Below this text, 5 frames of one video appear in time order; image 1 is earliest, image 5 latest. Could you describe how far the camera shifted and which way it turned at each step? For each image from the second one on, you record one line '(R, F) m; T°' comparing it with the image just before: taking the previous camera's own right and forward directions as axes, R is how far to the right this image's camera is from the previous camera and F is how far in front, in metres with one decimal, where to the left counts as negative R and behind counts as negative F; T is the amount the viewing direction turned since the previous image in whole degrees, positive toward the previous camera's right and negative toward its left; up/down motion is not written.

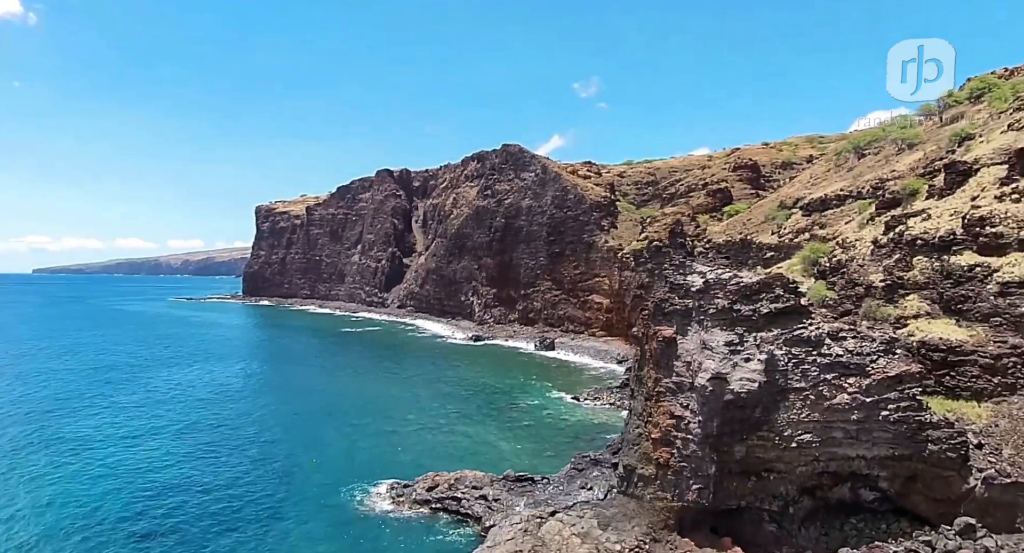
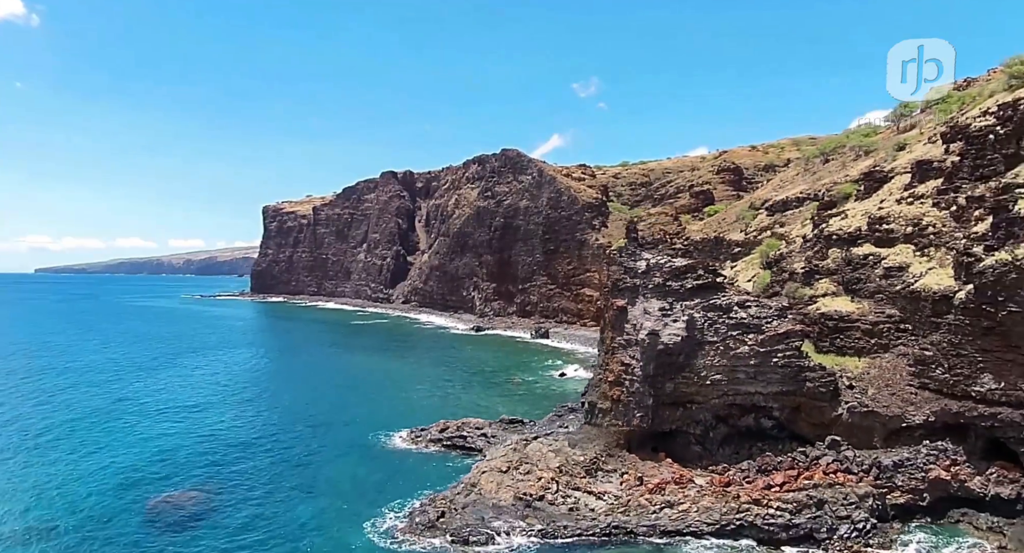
(+0.3, -6.4) m; 0°
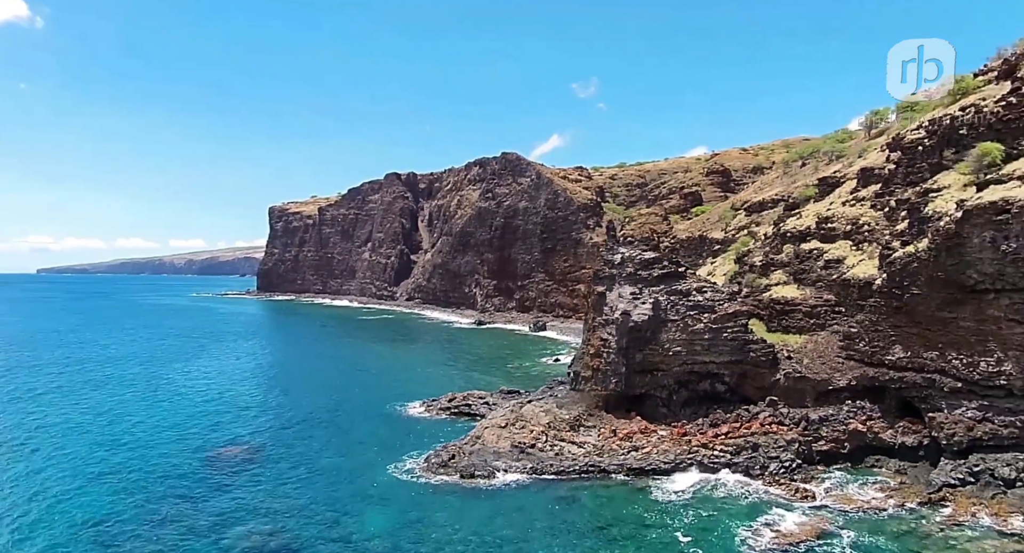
(+0.2, -5.1) m; 0°
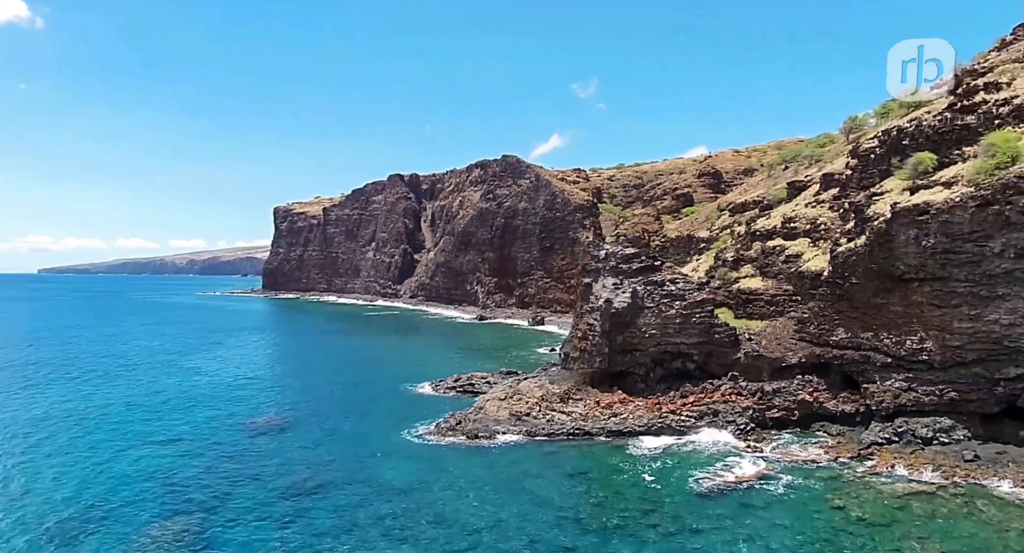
(+0.1, -4.5) m; 0°
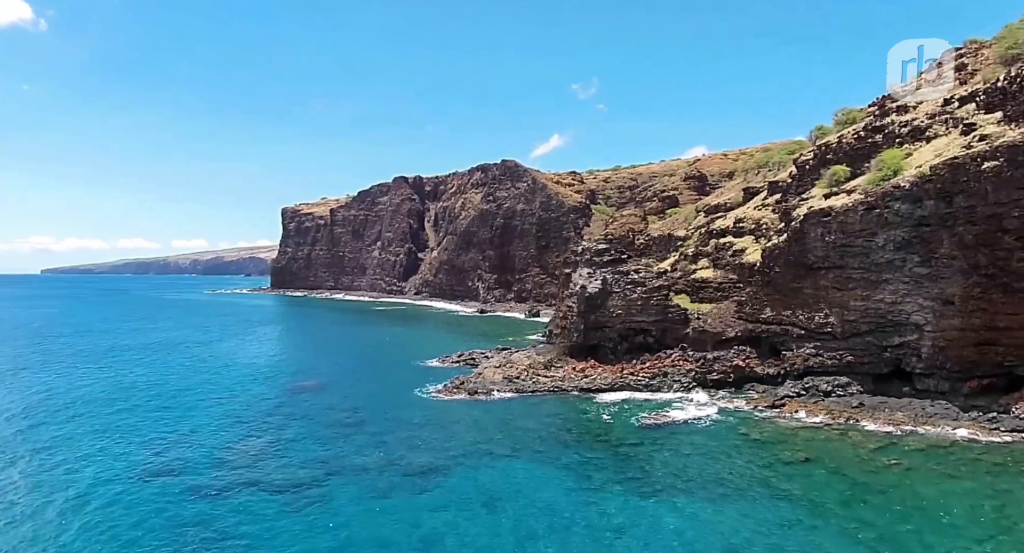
(+0.5, -7.8) m; 0°
